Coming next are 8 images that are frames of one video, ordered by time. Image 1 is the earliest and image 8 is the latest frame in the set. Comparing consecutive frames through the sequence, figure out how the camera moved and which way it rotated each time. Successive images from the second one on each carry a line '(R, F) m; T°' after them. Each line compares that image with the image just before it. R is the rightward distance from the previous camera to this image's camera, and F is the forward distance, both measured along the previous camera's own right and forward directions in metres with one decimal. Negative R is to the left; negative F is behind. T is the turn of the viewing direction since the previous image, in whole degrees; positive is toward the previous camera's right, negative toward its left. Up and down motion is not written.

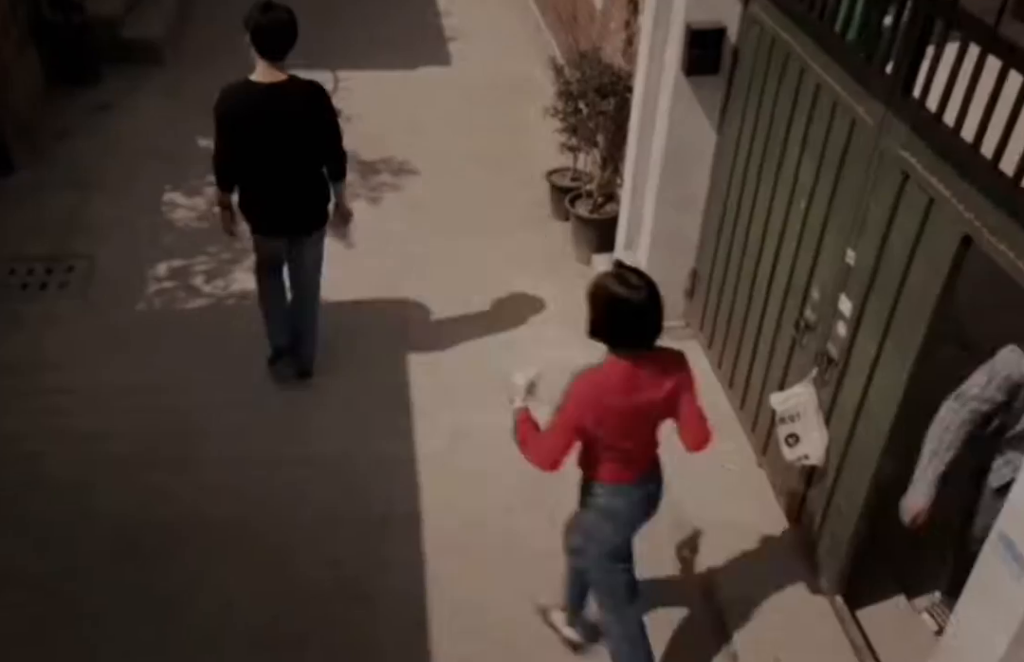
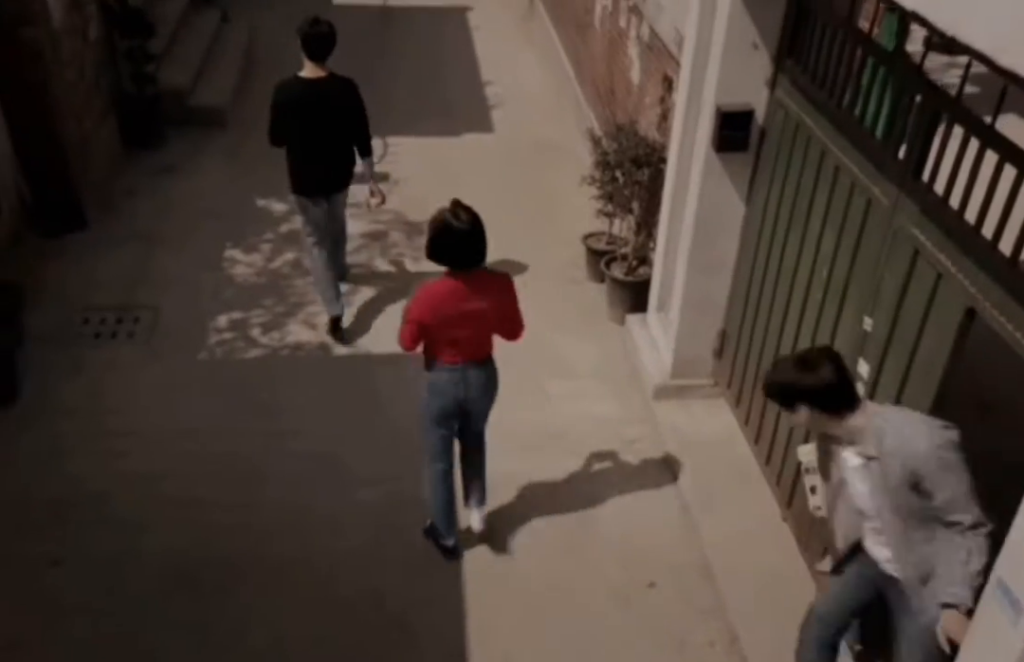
(-0.1, -0.3) m; -2°
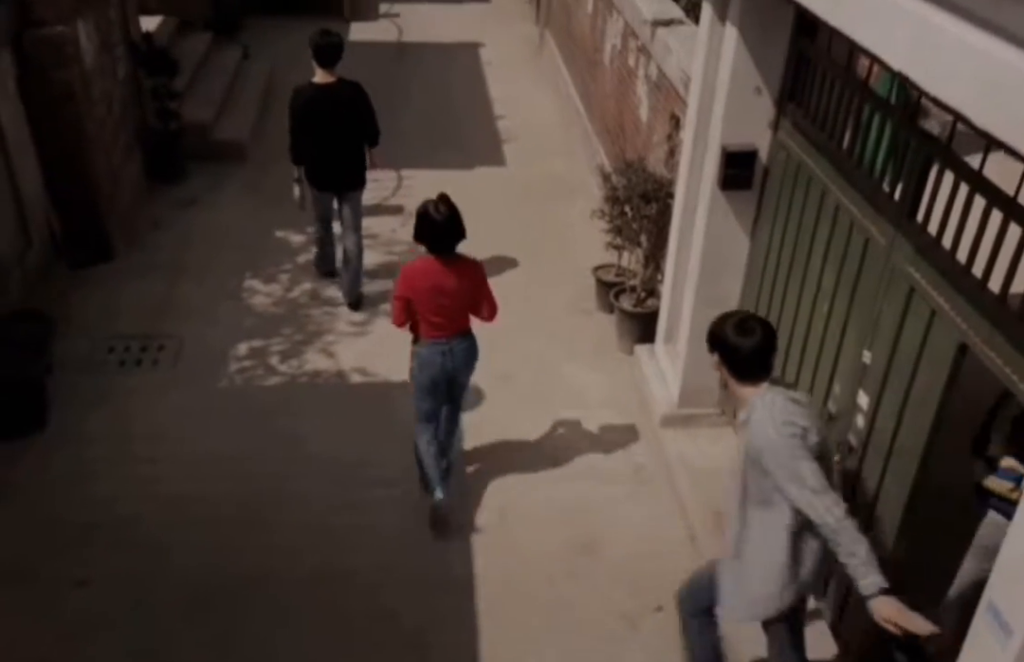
(0.0, -0.2) m; -1°
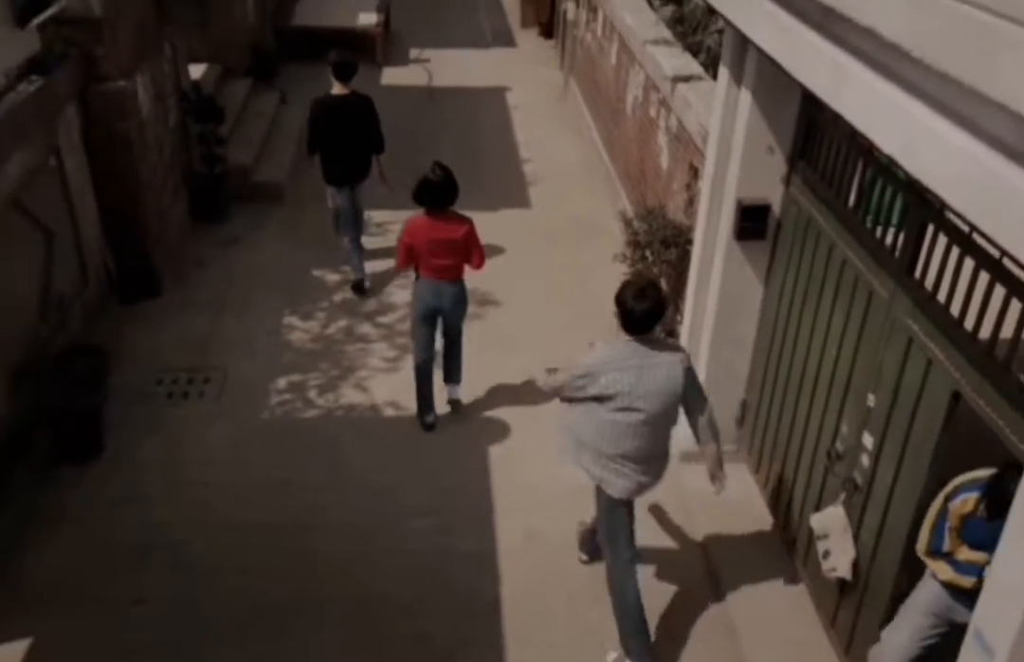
(0.0, -0.3) m; -1°
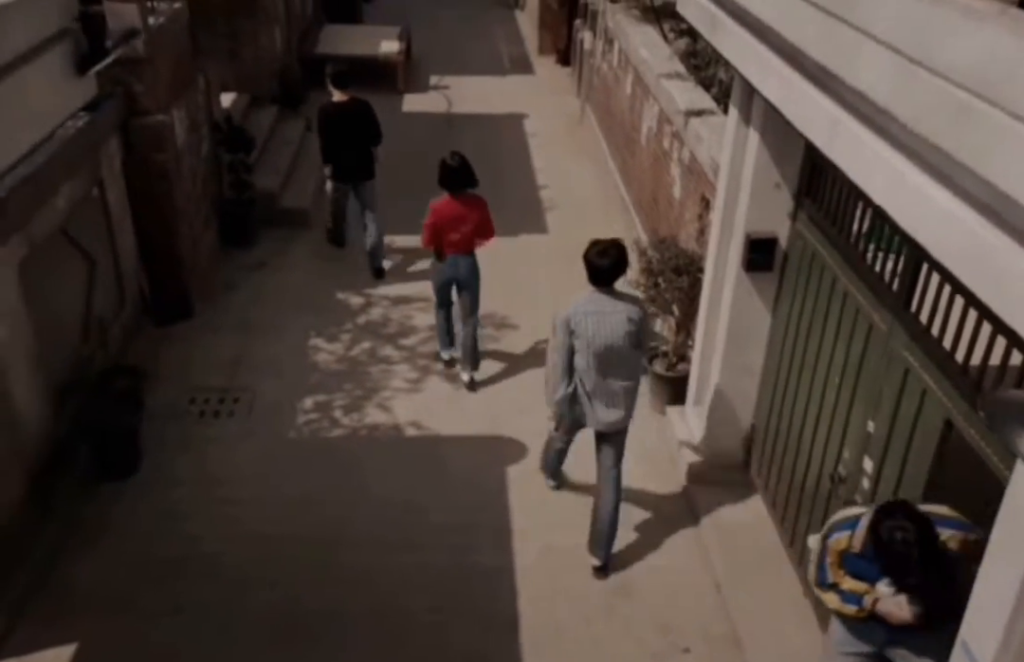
(0.0, -0.3) m; -1°
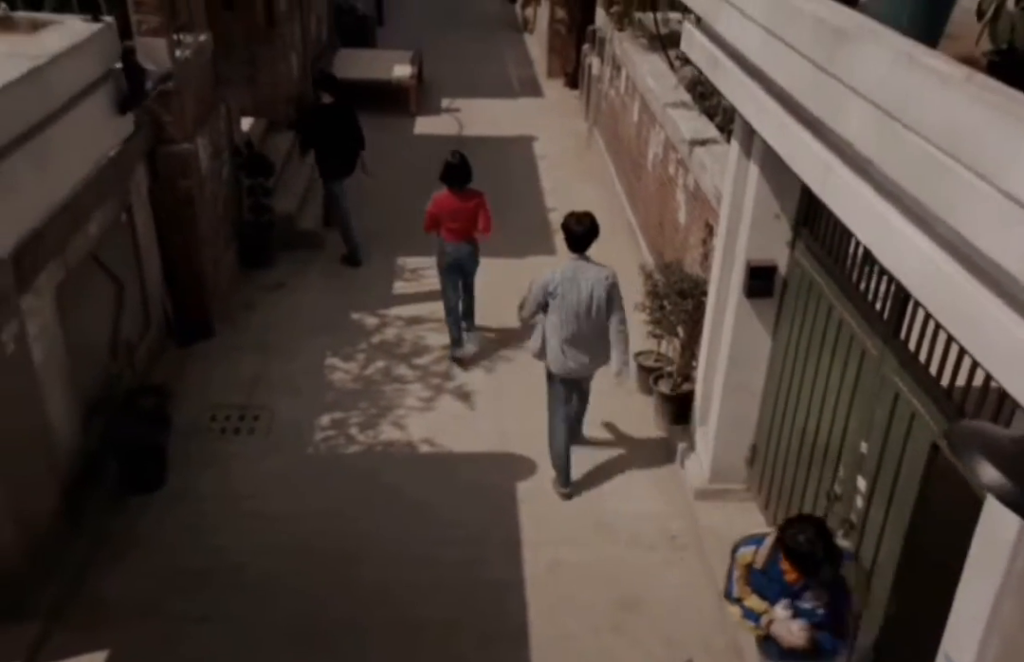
(0.0, -0.2) m; 0°
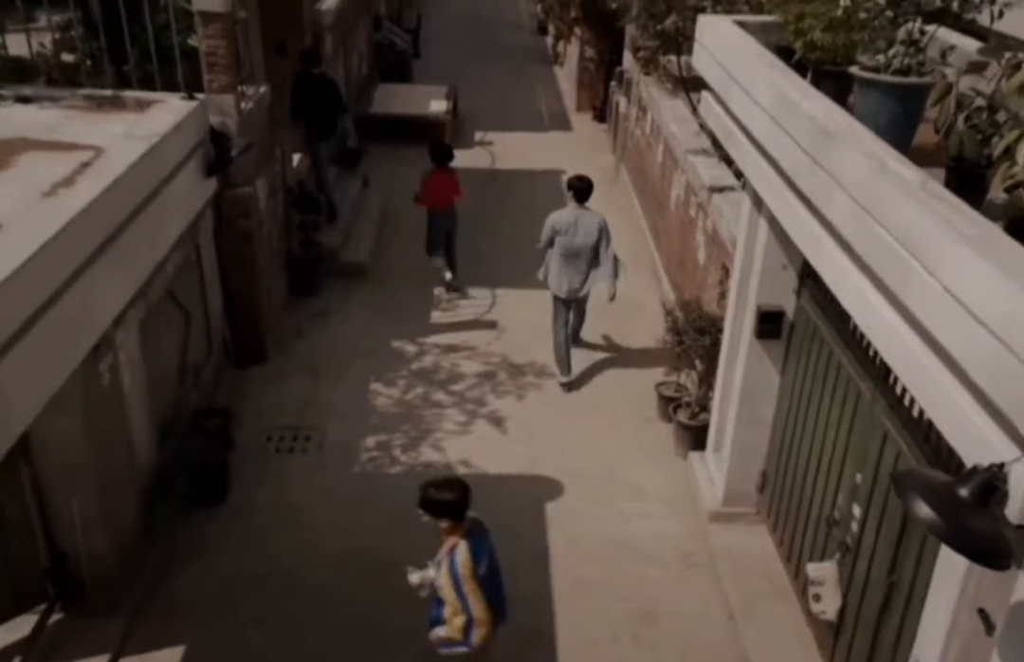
(-0.1, -0.6) m; -1°
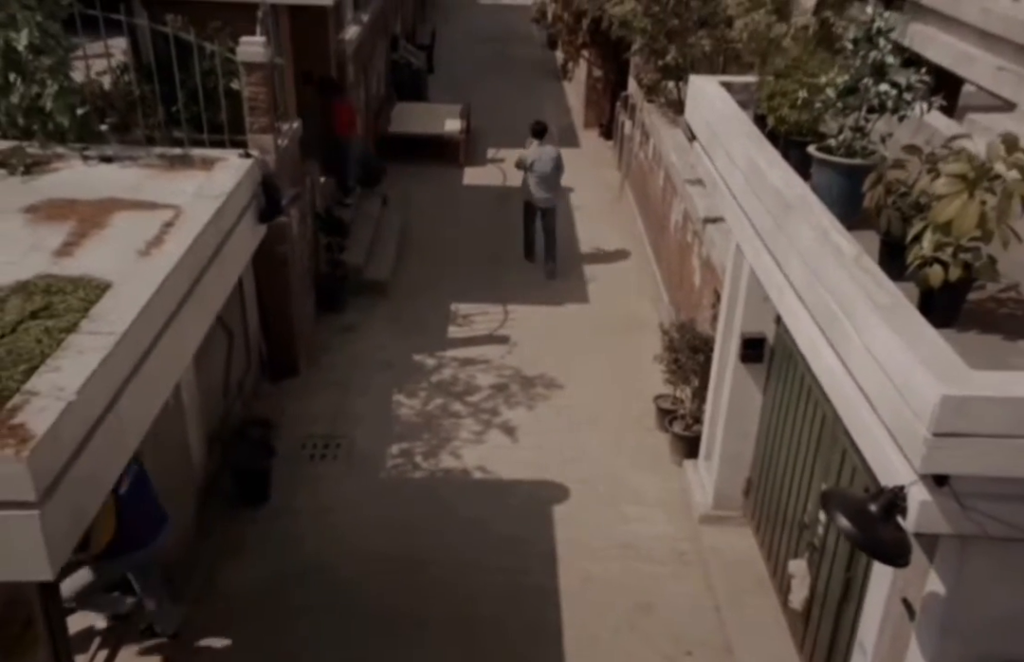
(0.0, -0.8) m; -1°
